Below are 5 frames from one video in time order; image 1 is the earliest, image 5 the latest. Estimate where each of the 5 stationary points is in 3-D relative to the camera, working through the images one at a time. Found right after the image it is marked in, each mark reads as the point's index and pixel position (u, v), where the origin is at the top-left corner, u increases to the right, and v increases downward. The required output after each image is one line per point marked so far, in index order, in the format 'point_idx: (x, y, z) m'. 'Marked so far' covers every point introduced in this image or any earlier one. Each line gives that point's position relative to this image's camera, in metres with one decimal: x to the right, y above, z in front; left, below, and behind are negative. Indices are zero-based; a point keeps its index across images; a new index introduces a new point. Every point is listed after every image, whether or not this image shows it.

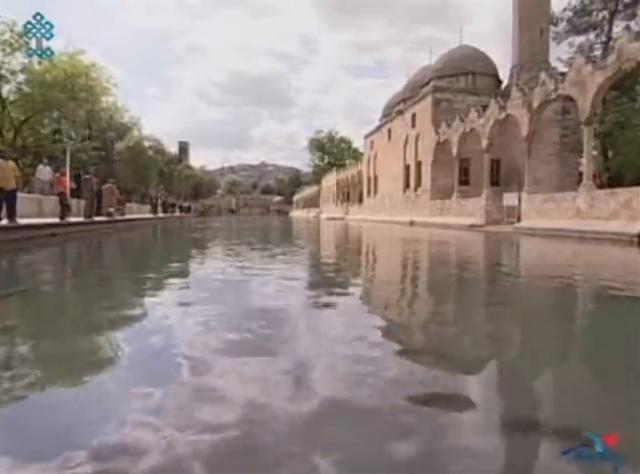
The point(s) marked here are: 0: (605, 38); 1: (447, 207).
0: (+11.4, +7.9, +18.2) m
1: (+5.1, +1.1, +17.2) m
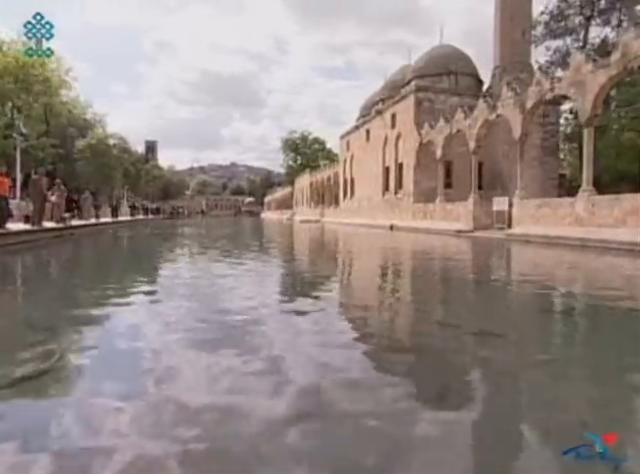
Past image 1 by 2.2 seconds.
0: (+10.4, +7.7, +18.2) m
1: (+4.2, +0.9, +16.7) m
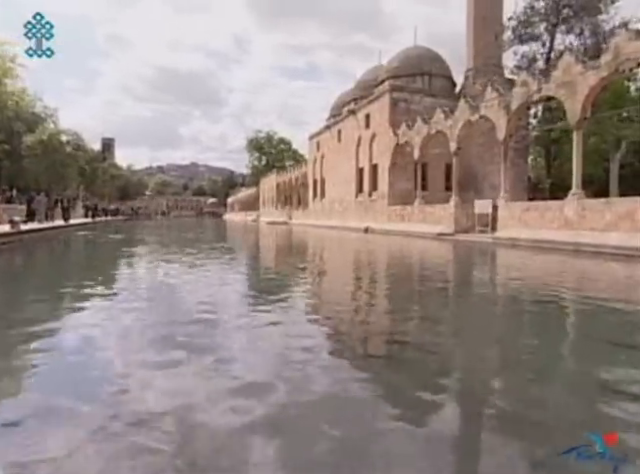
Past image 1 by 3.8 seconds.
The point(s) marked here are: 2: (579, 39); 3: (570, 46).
0: (+9.2, +7.7, +18.6) m
1: (+3.2, +0.8, +16.6) m
2: (+10.1, +7.7, +17.8) m
3: (+9.8, +7.4, +17.9) m
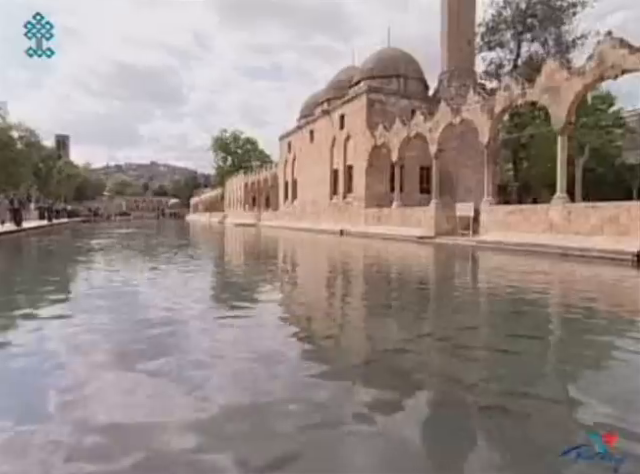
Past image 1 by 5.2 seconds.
0: (+8.1, +7.6, +19.1) m
1: (+2.2, +0.8, +16.6) m
2: (+9.0, +7.6, +18.4) m
3: (+8.7, +7.3, +18.5) m
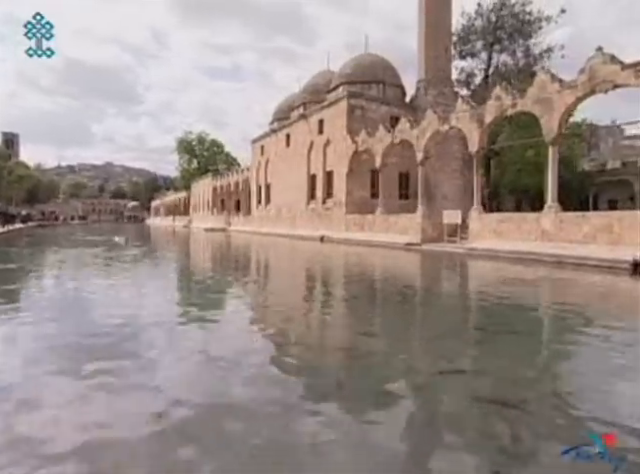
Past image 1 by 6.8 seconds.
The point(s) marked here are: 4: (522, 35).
0: (+7.0, +7.4, +19.6) m
1: (+1.4, +0.6, +16.6) m
2: (+7.9, +7.4, +19.0) m
3: (+7.6, +7.2, +19.1) m
4: (+8.1, +8.2, +18.7) m
